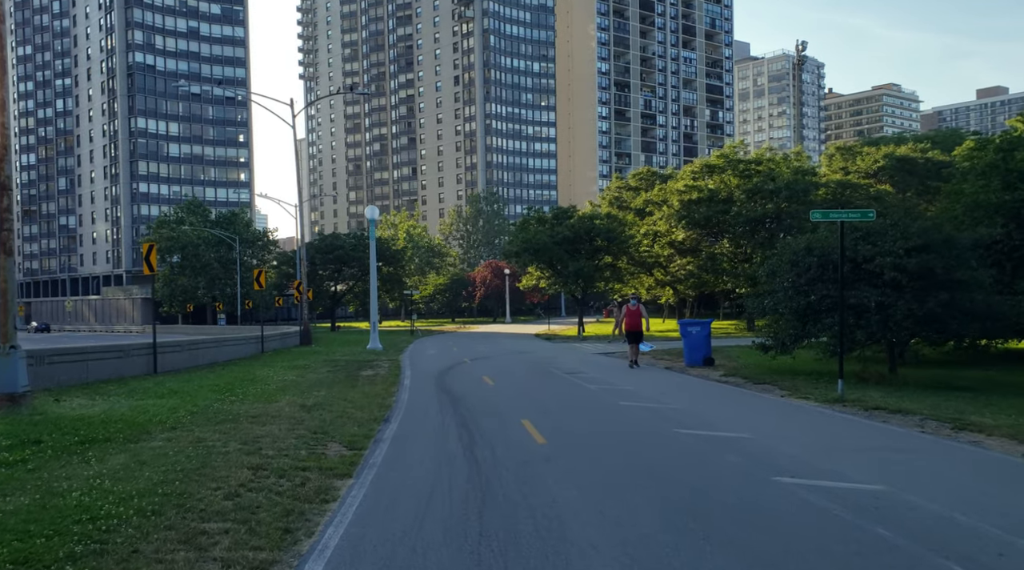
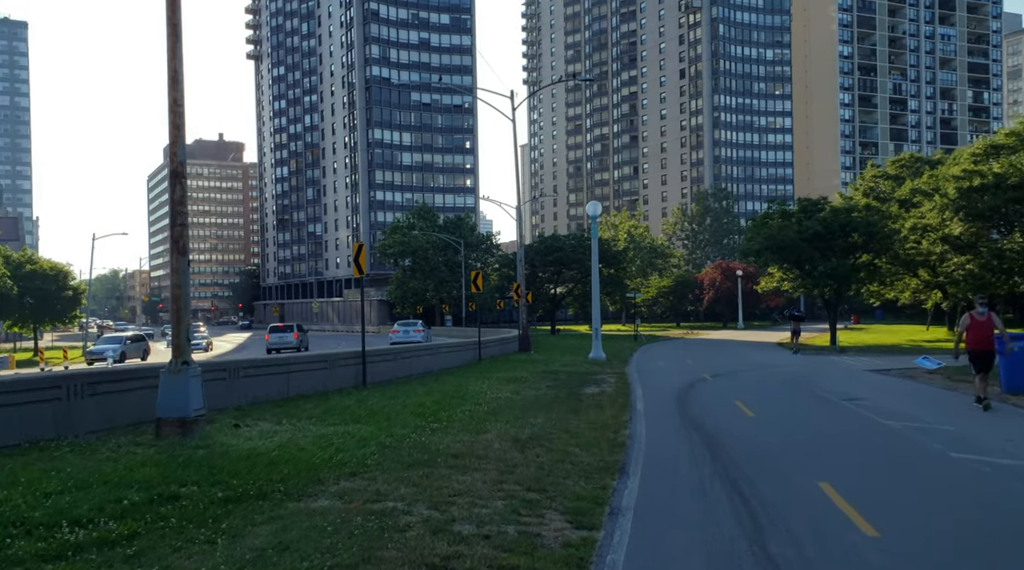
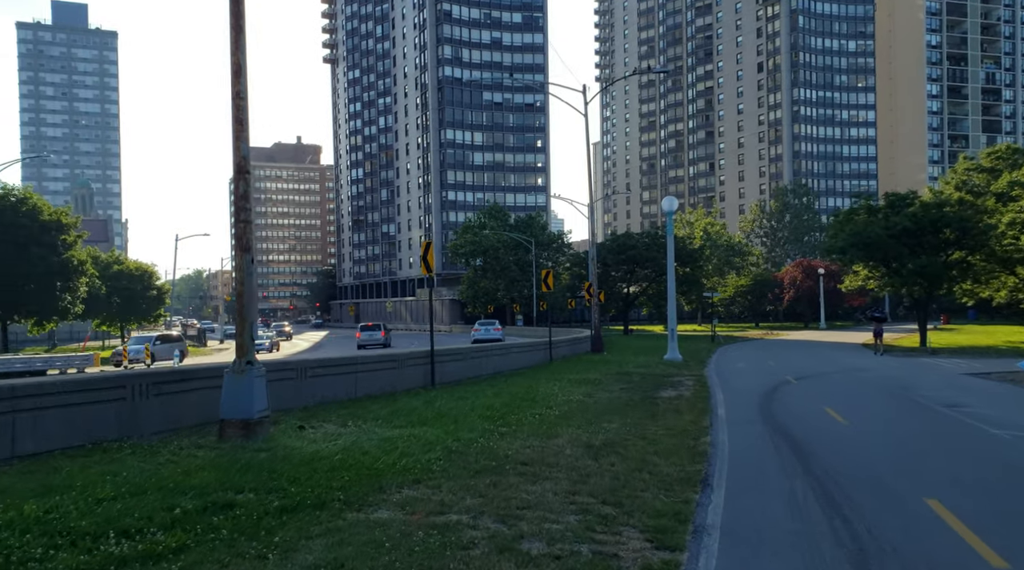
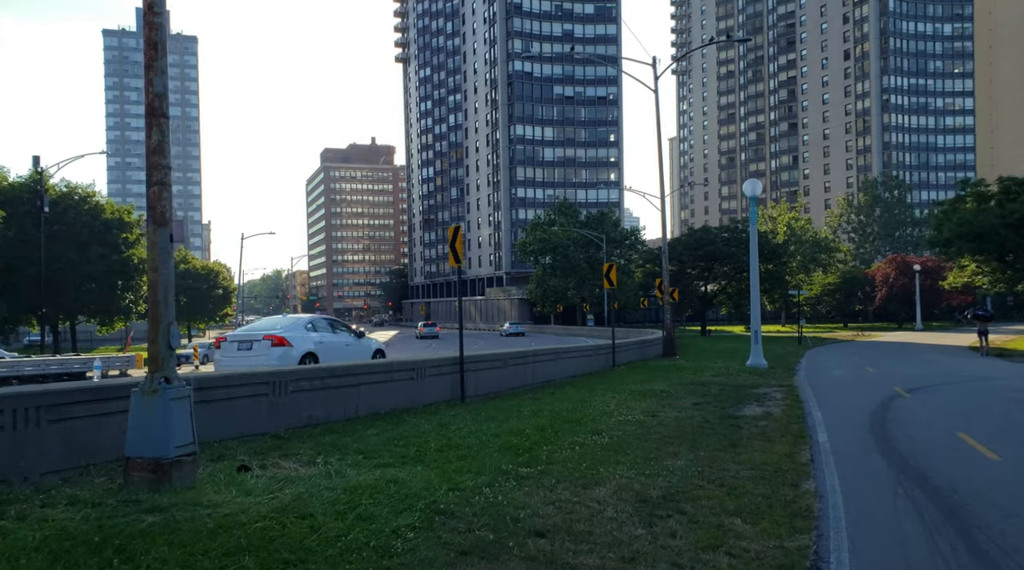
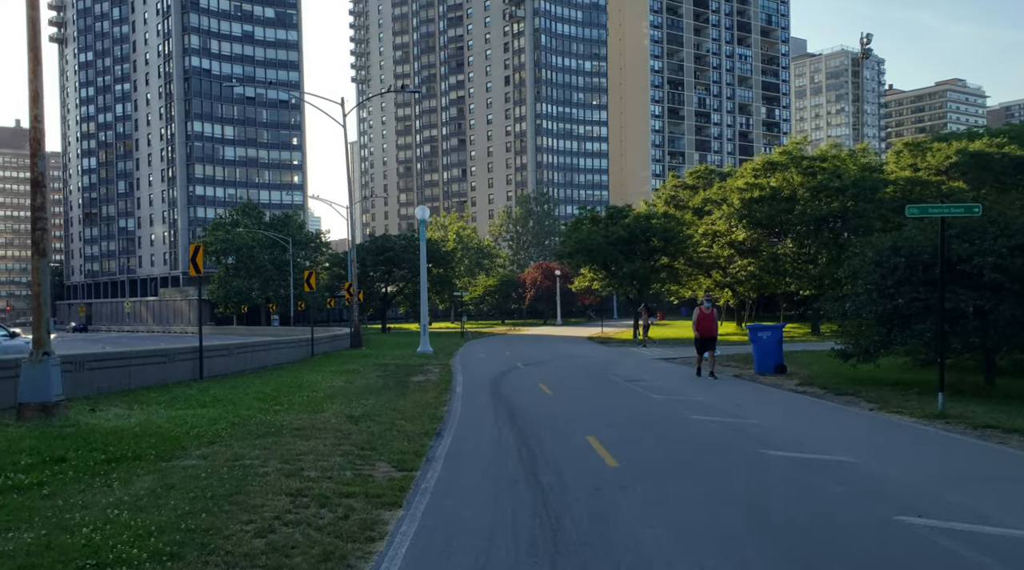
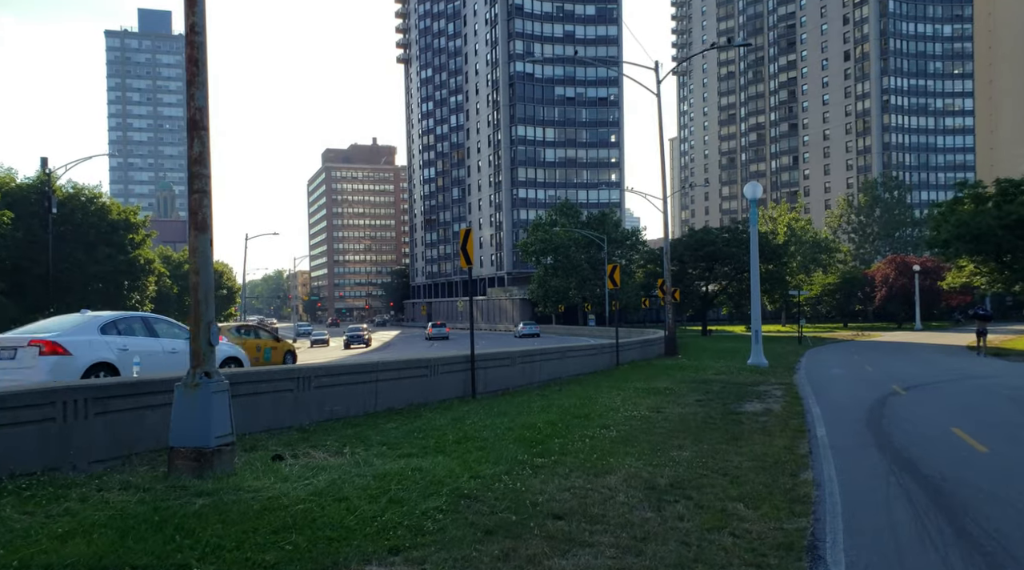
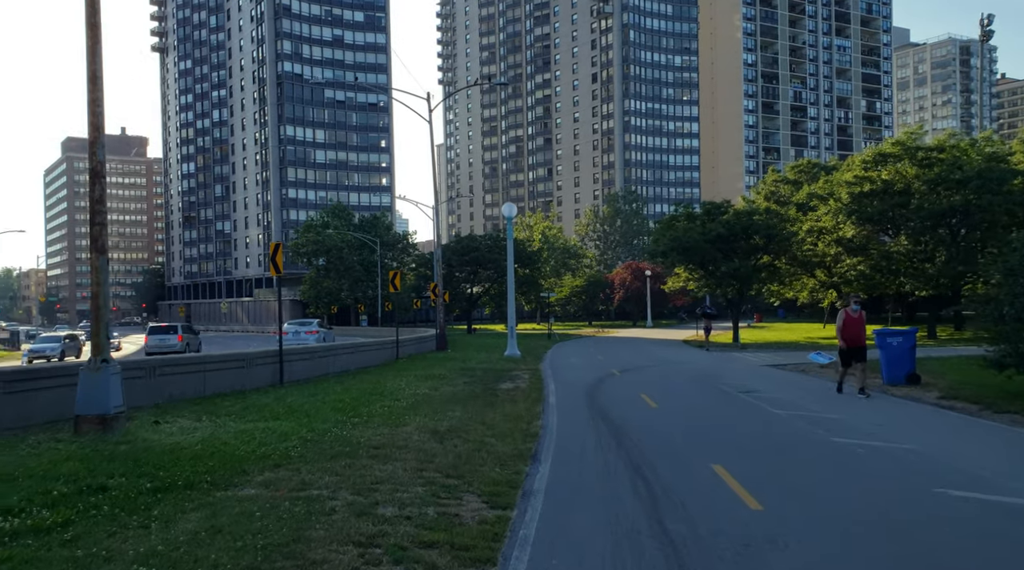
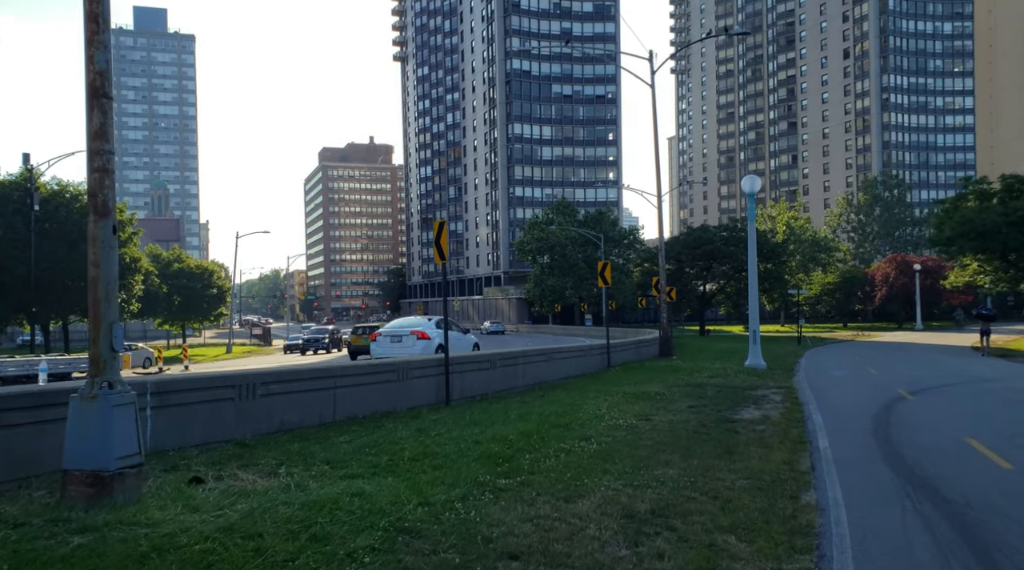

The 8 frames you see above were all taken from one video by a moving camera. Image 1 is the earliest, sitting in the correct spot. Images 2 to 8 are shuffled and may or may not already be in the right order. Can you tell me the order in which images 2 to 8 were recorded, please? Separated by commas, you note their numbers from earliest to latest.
5, 7, 2, 3, 6, 4, 8
